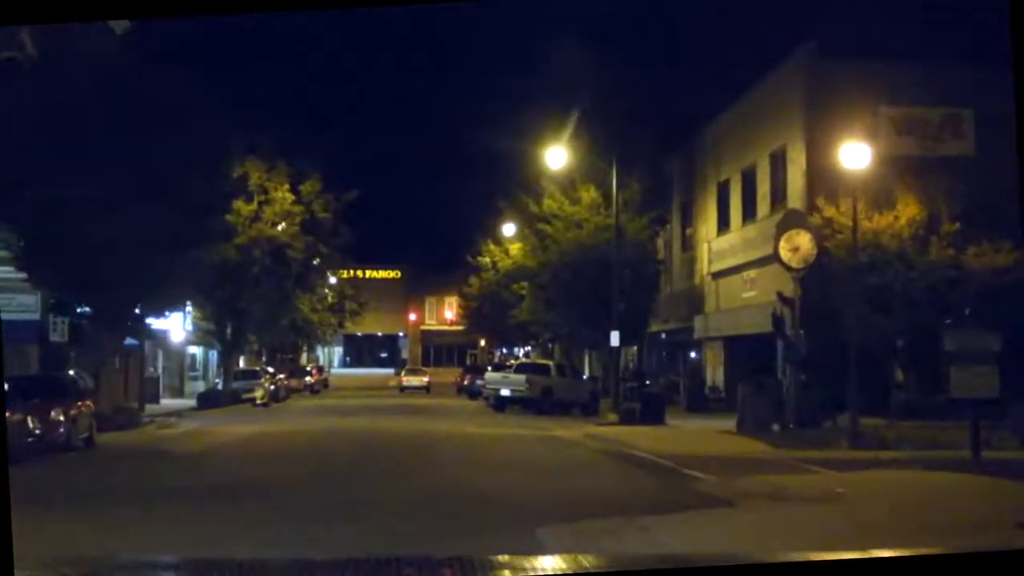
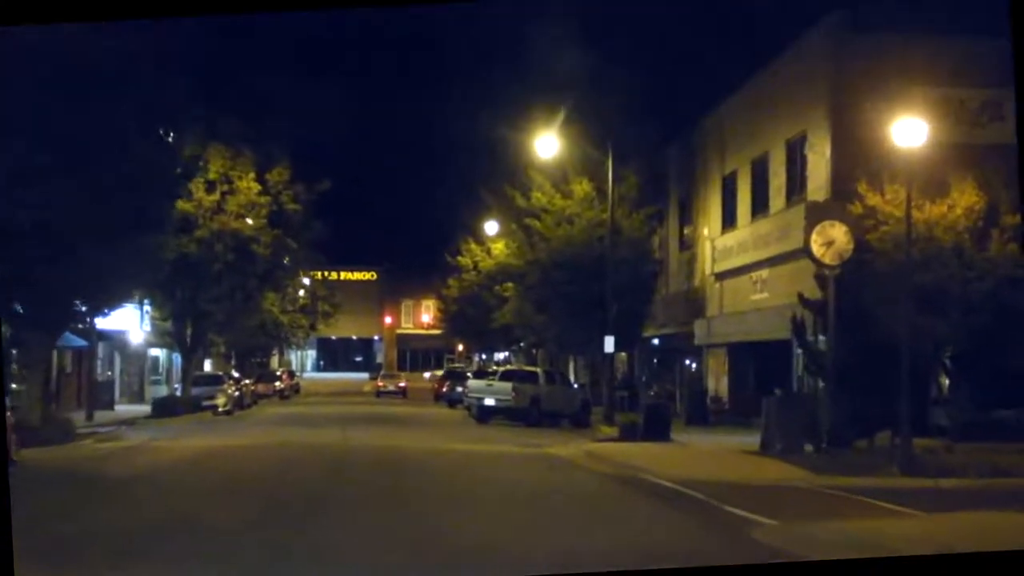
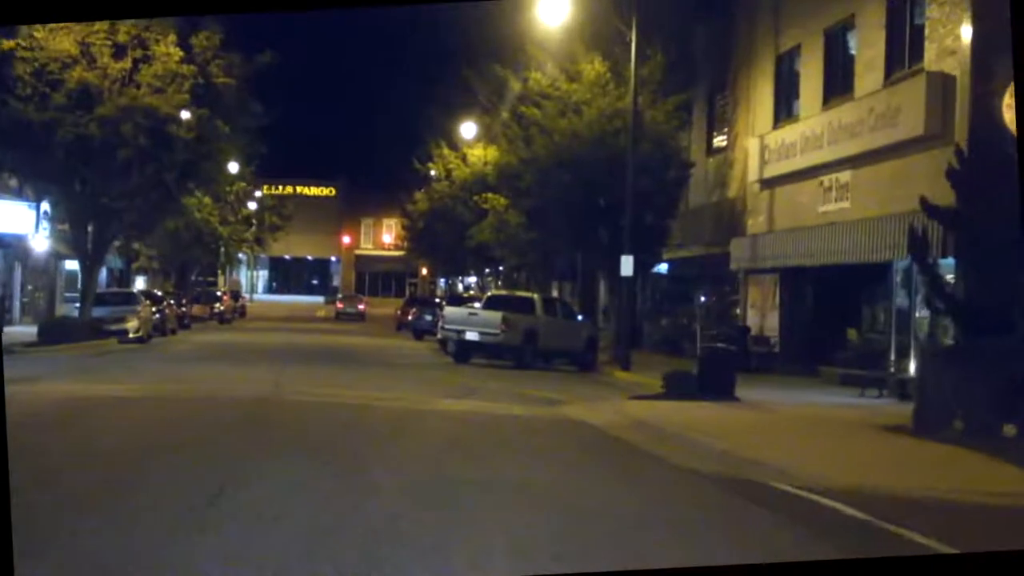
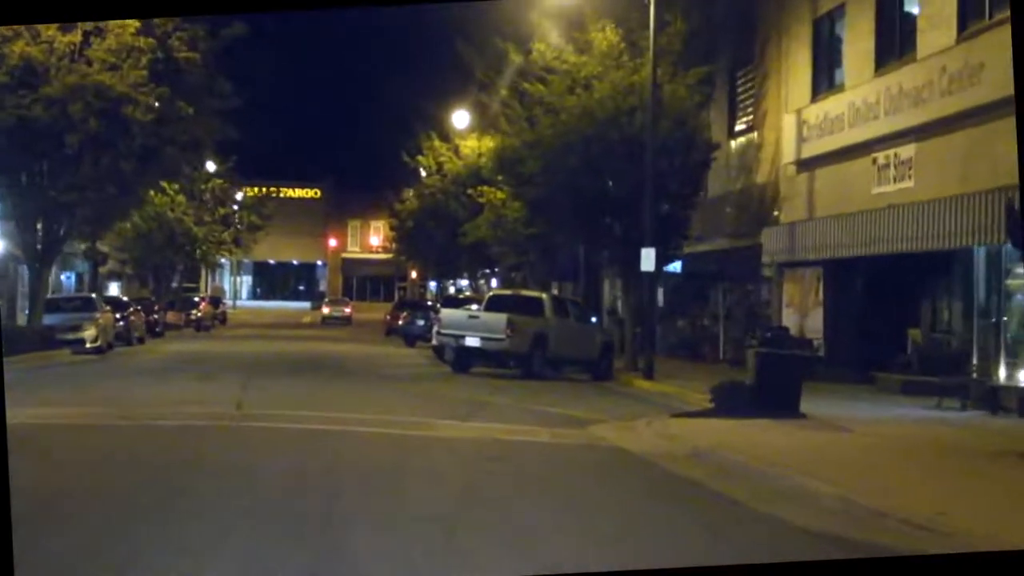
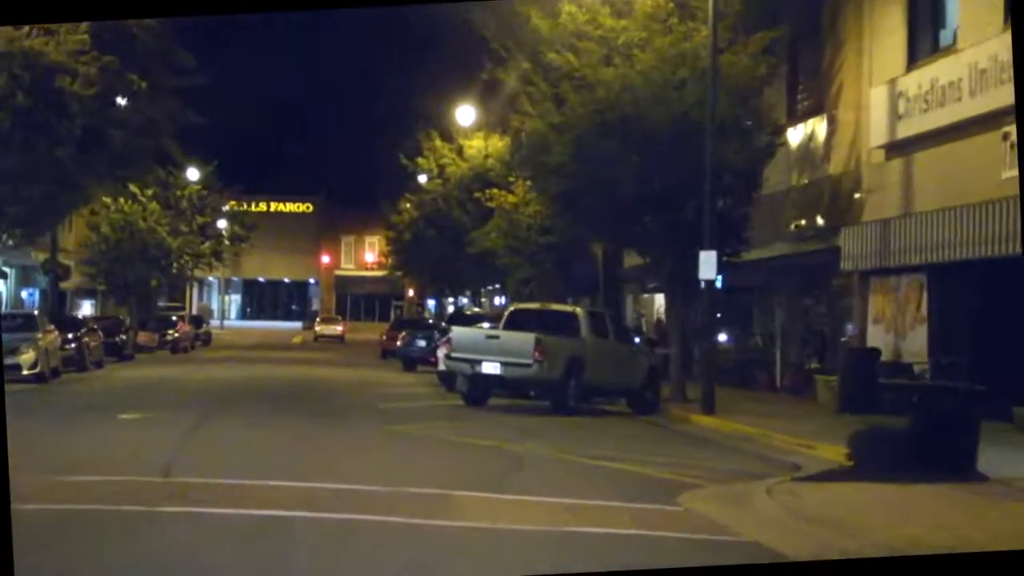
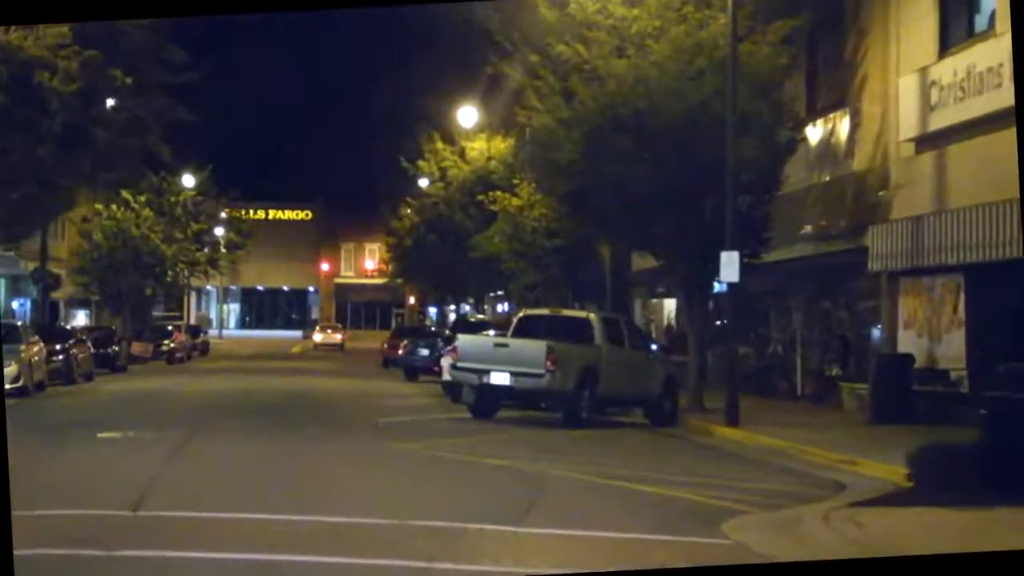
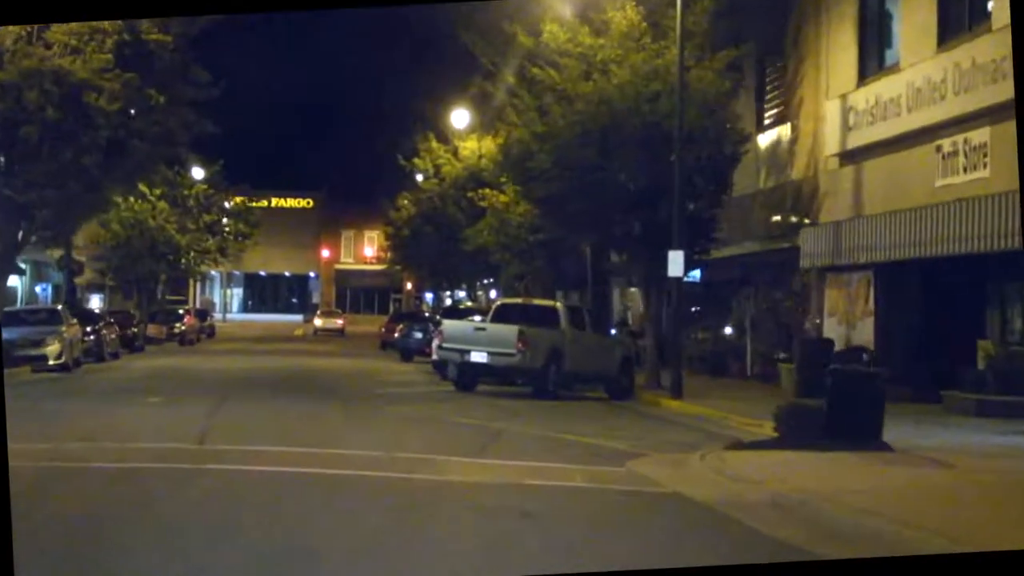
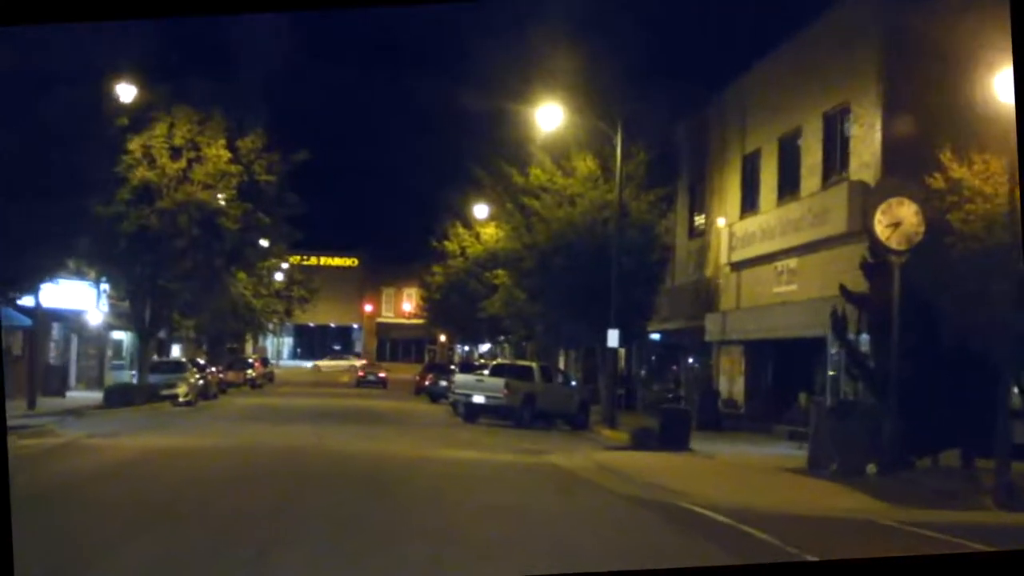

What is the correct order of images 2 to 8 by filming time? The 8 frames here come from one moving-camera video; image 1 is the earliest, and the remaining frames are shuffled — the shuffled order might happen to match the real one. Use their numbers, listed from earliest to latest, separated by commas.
2, 8, 3, 4, 7, 5, 6
